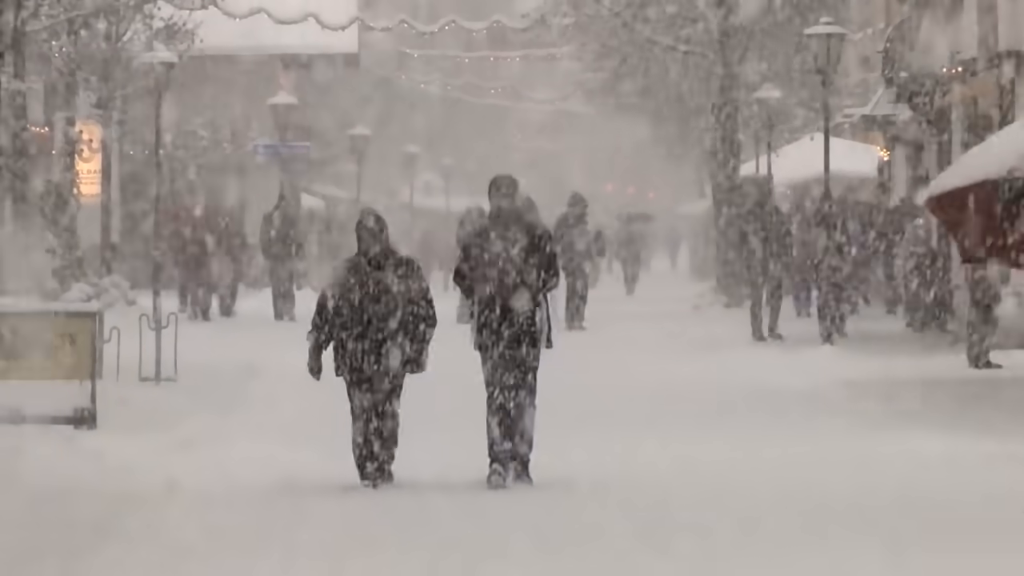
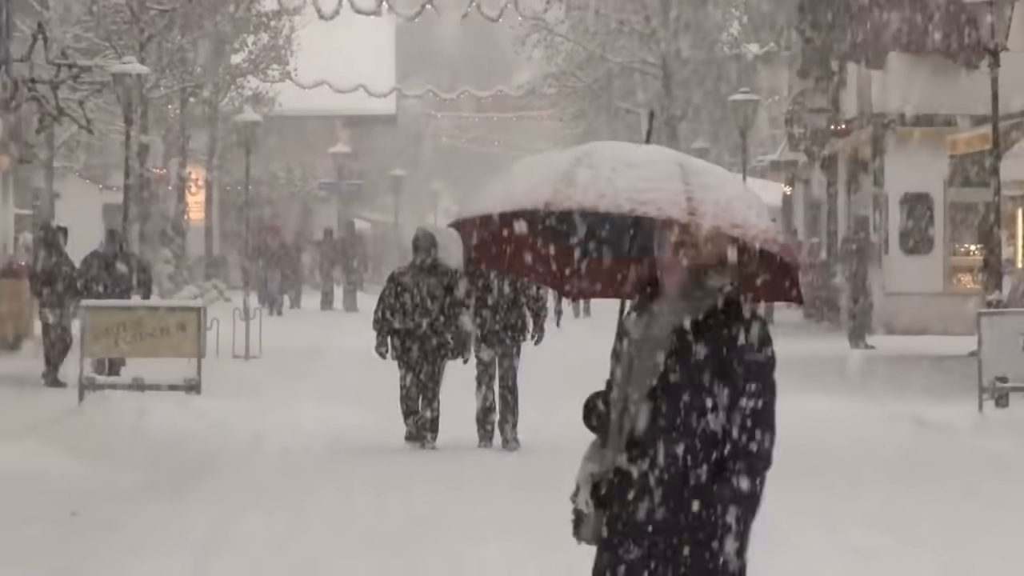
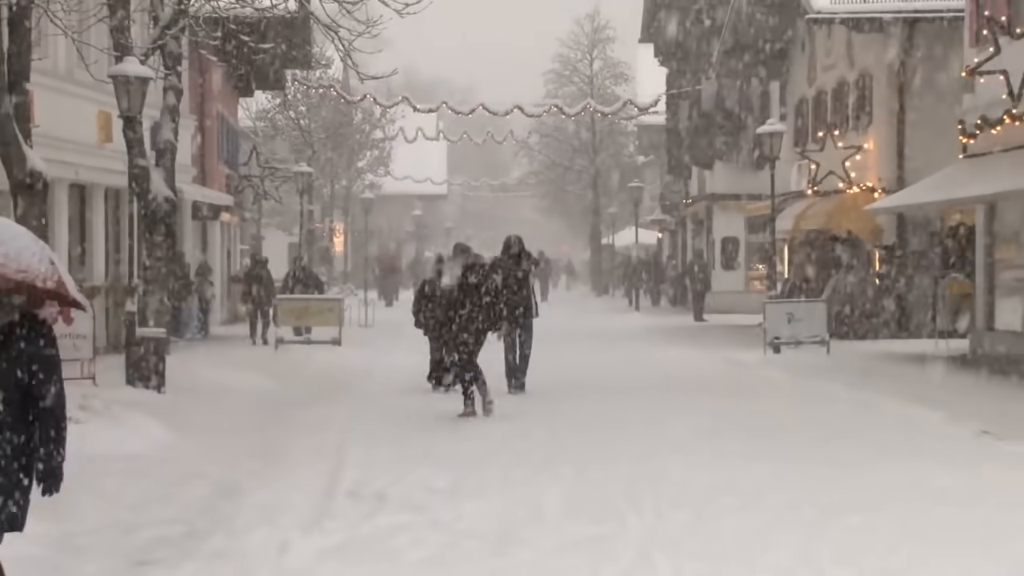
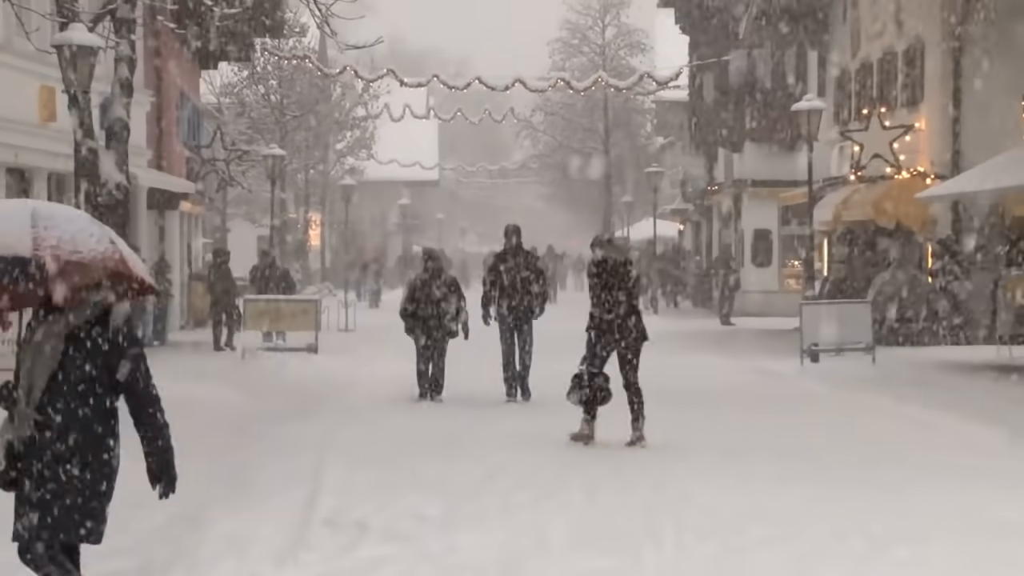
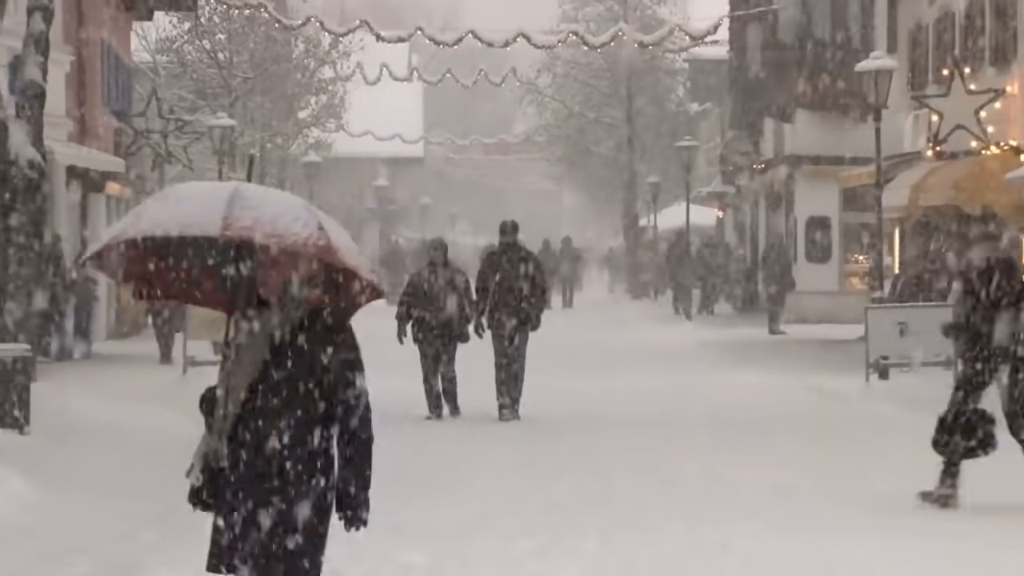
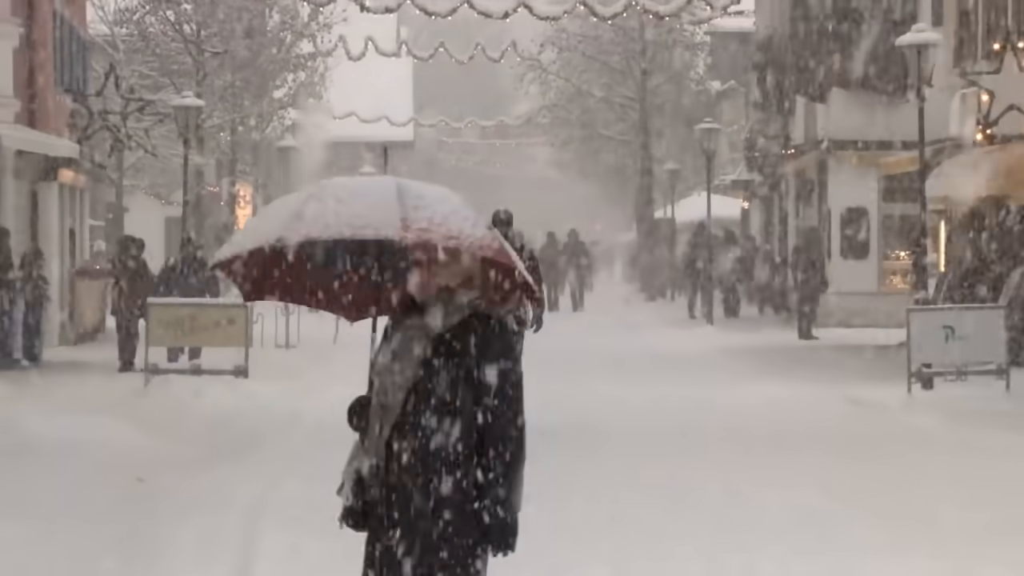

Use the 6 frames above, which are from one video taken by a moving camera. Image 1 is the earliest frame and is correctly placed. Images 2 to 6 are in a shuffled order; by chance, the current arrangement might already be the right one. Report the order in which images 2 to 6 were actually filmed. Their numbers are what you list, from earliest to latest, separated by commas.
2, 6, 5, 4, 3
